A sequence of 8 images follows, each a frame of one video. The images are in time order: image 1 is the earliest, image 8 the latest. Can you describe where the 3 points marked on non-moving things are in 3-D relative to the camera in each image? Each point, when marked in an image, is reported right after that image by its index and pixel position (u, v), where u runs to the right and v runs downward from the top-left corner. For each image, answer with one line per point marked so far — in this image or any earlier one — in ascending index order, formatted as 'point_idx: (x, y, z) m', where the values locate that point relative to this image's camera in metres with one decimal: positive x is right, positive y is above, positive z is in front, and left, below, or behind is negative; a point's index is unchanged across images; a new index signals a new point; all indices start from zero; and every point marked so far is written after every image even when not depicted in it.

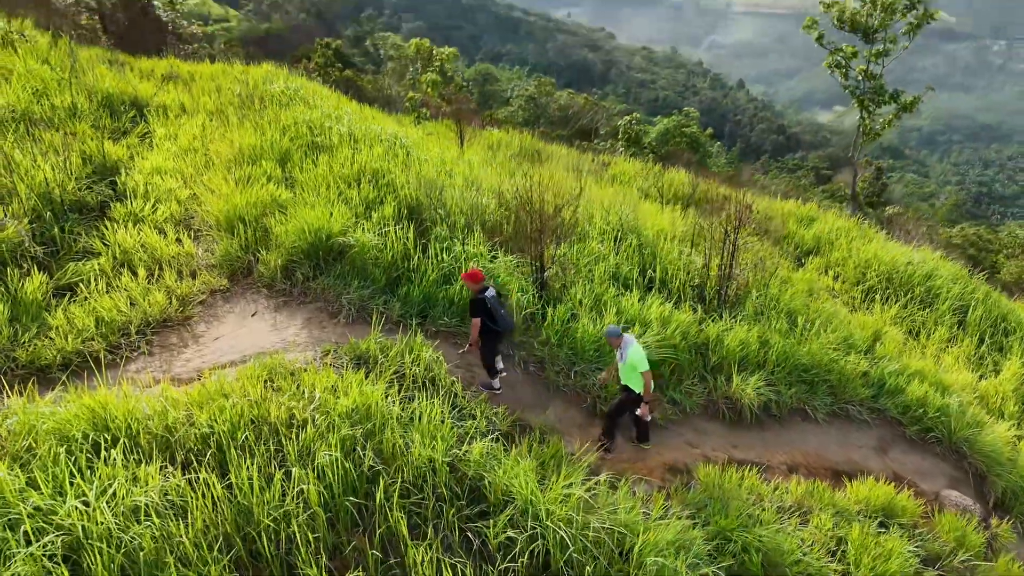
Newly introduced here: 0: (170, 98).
0: (-4.4, +2.5, +9.5) m
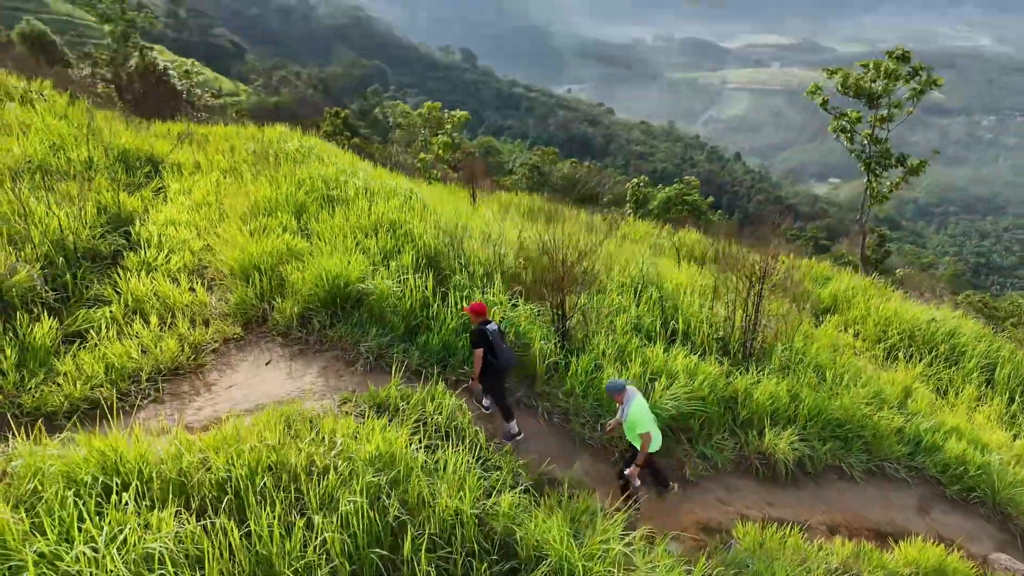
0: (-4.3, +1.7, +9.6) m
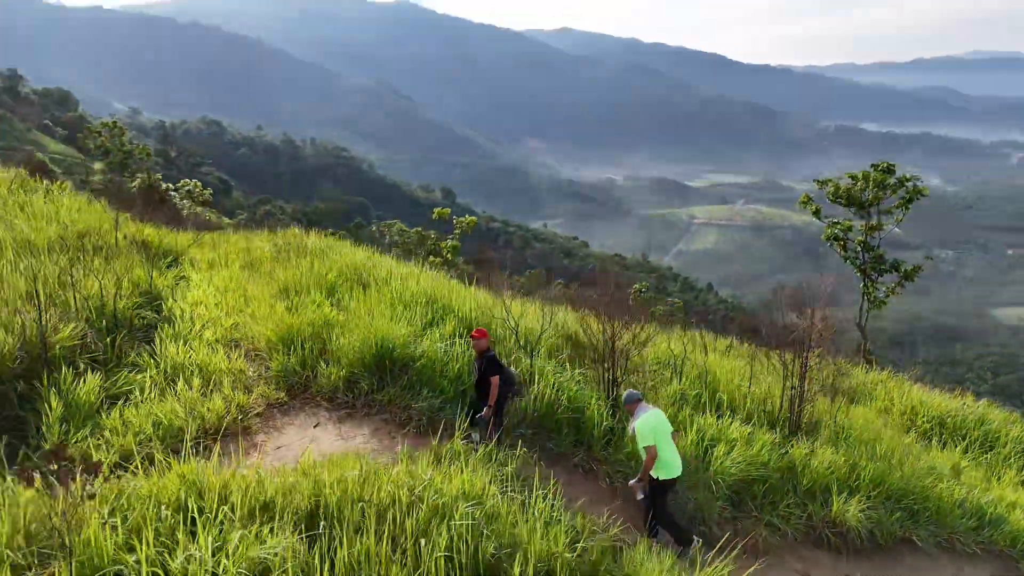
0: (-4.0, +0.5, +9.6) m
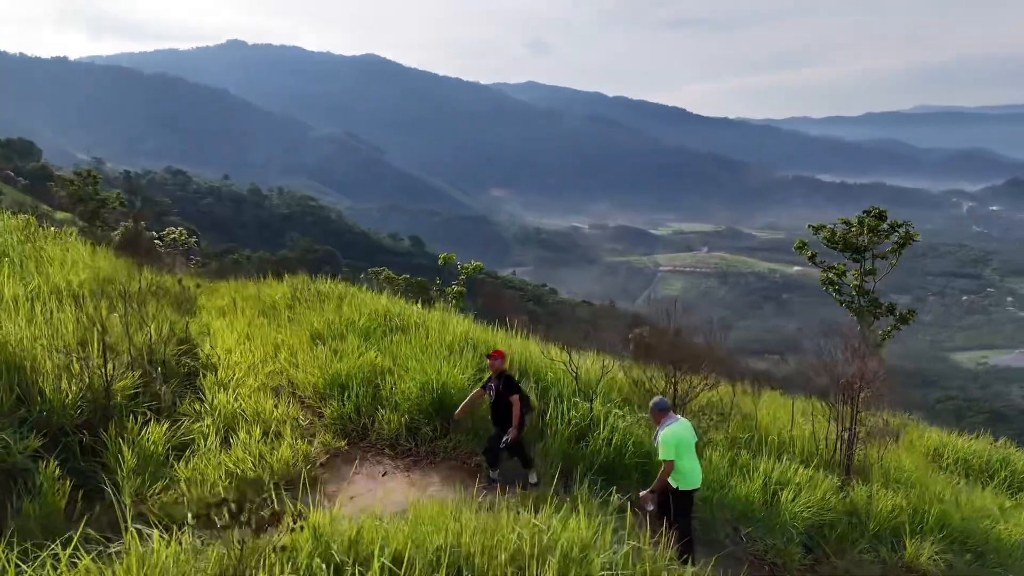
0: (-3.8, -0.1, +9.4) m
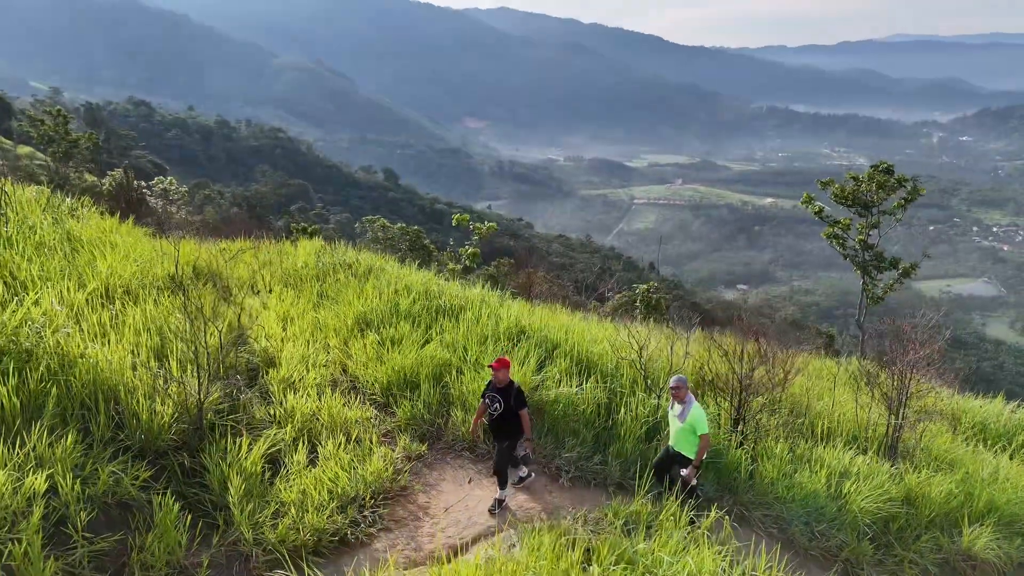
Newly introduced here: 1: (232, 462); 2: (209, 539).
0: (-3.4, +0.2, +9.2) m
1: (-1.6, -1.0, +4.1) m
2: (-1.5, -1.3, +3.7) m
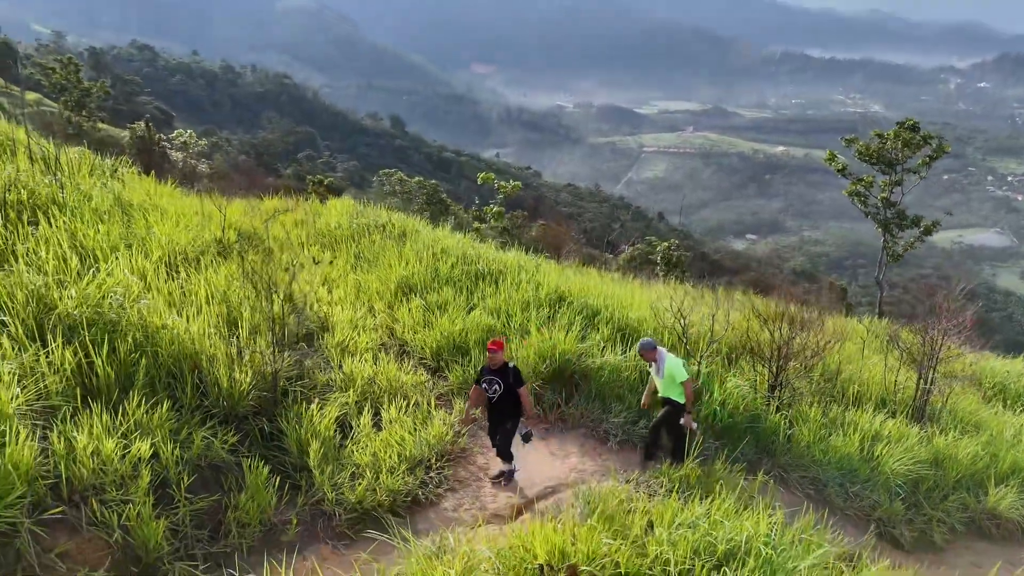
0: (-3.0, +0.7, +9.4) m
1: (-1.2, -0.8, +4.4) m
2: (-1.2, -1.2, +4.0) m
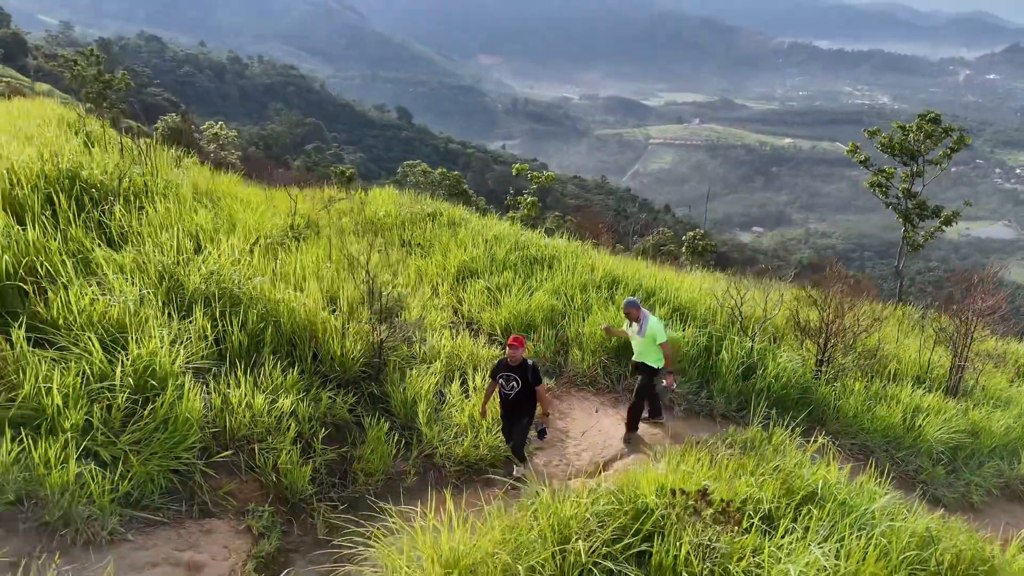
0: (-2.4, +0.9, +9.8) m
1: (-0.7, -0.7, +4.8) m
2: (-0.7, -1.0, +4.5) m
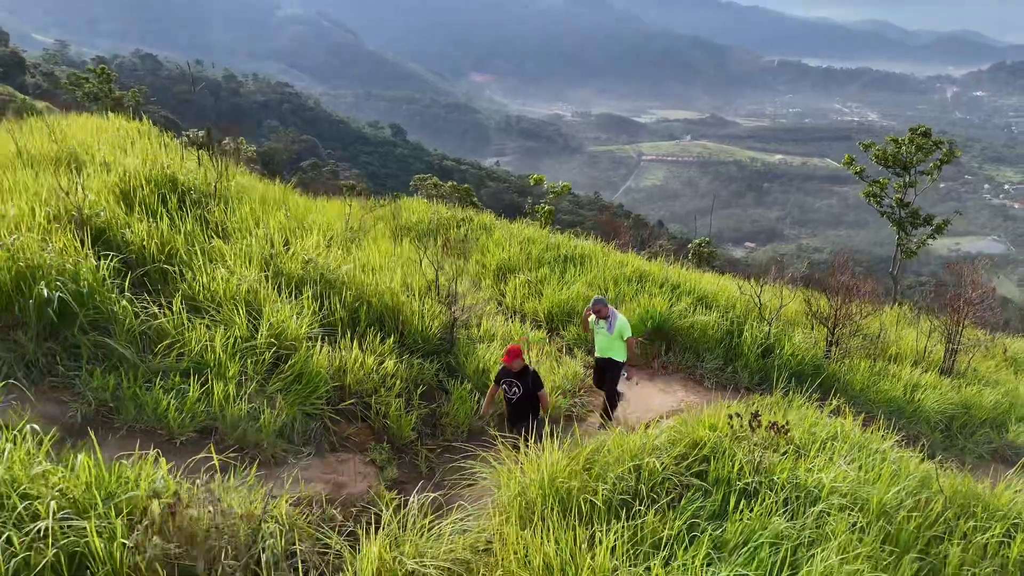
0: (-2.0, +0.9, +10.6) m
1: (-0.2, -0.6, +5.6) m
2: (-0.2, -0.9, +5.2) m
